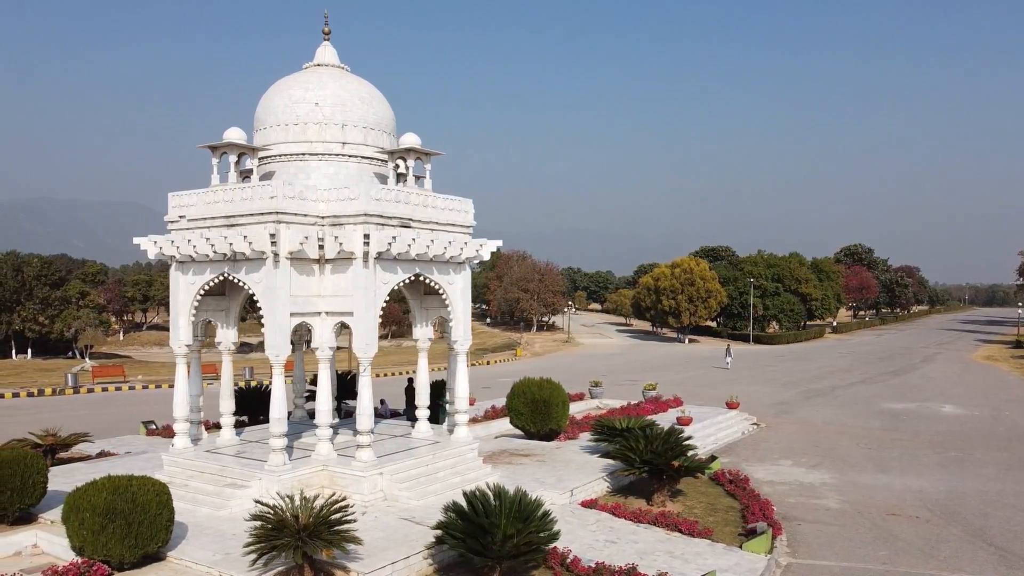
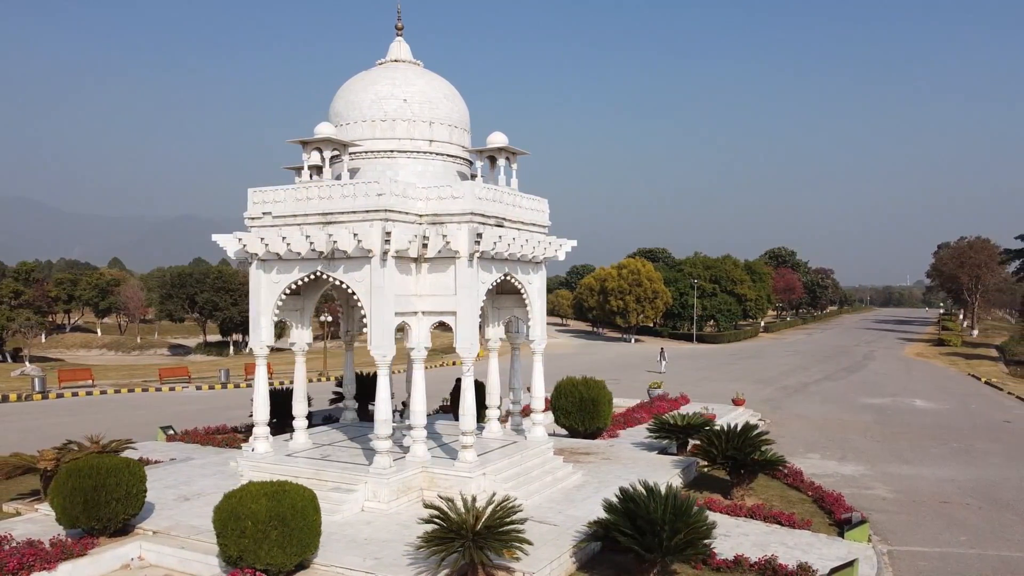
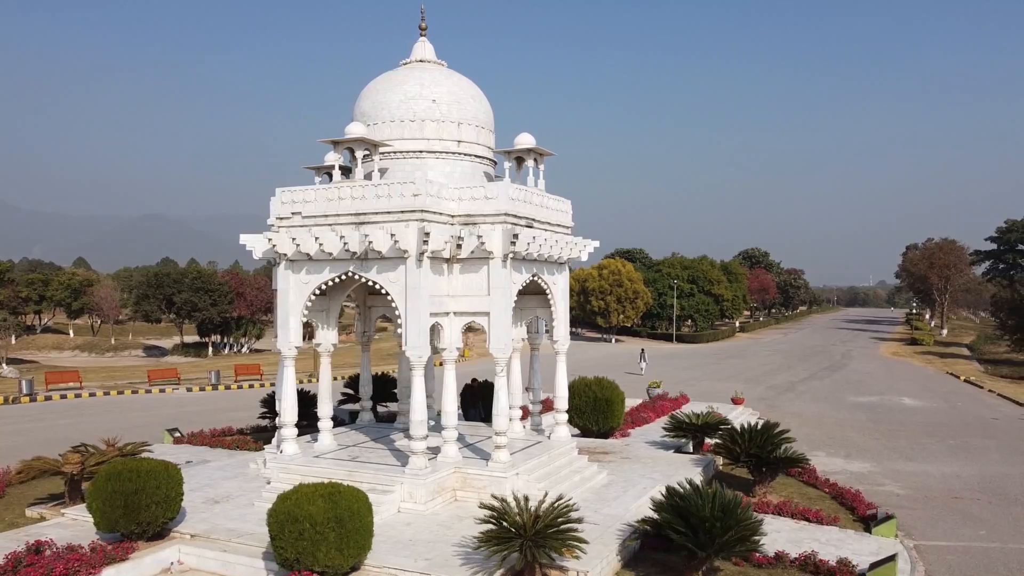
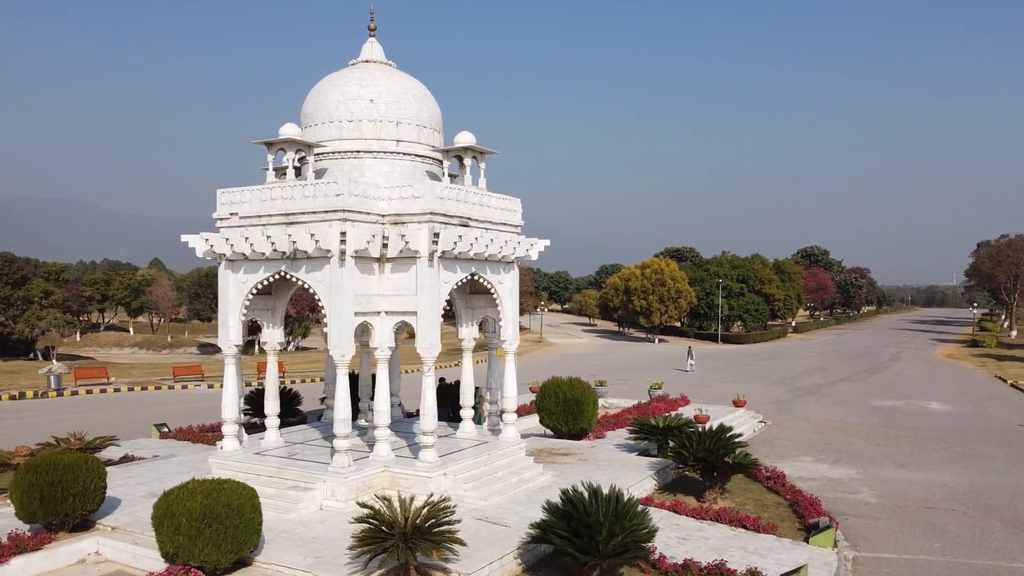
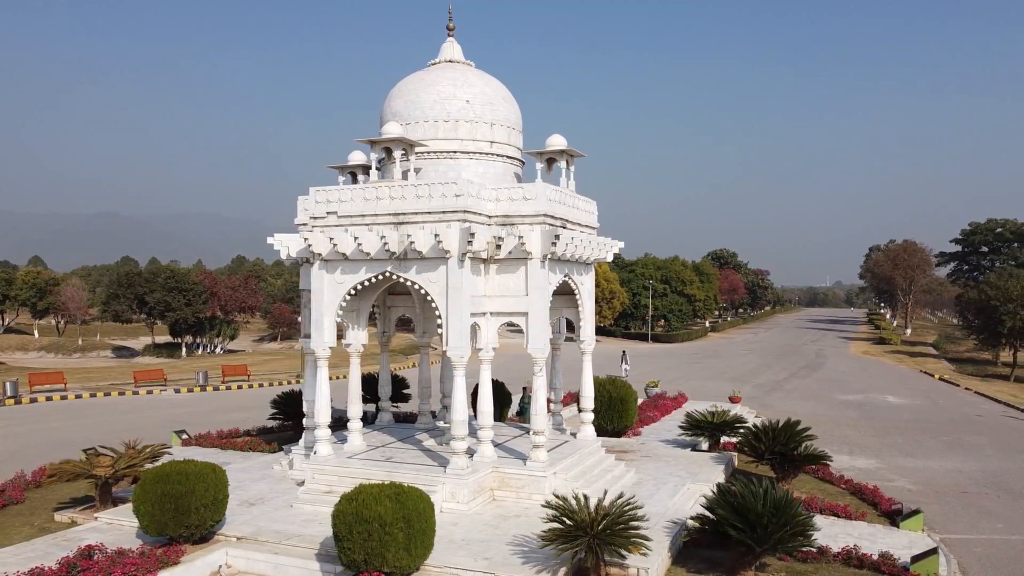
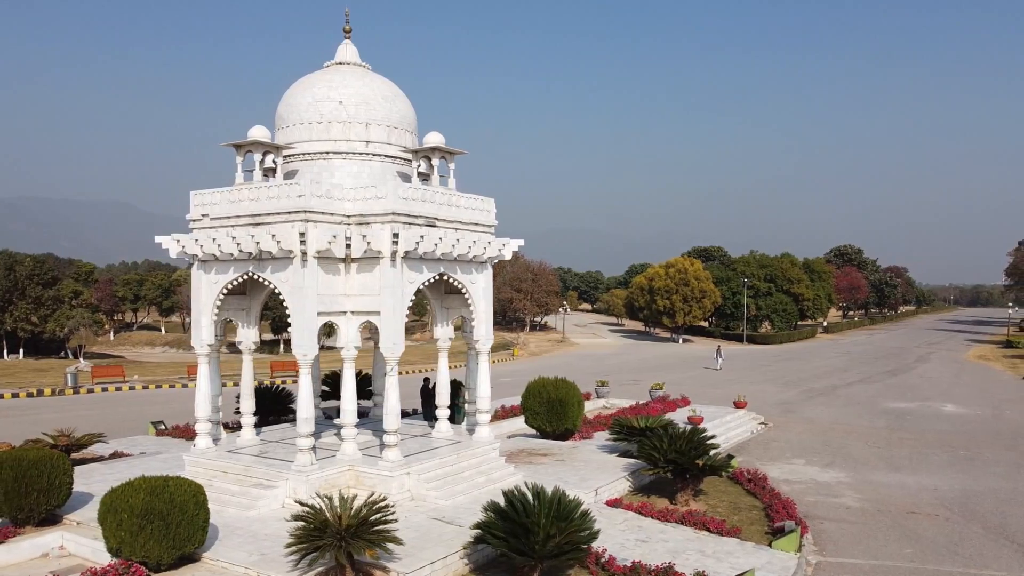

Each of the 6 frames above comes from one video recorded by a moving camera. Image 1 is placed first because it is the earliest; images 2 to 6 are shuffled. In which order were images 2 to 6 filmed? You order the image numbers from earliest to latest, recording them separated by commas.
6, 4, 2, 3, 5
